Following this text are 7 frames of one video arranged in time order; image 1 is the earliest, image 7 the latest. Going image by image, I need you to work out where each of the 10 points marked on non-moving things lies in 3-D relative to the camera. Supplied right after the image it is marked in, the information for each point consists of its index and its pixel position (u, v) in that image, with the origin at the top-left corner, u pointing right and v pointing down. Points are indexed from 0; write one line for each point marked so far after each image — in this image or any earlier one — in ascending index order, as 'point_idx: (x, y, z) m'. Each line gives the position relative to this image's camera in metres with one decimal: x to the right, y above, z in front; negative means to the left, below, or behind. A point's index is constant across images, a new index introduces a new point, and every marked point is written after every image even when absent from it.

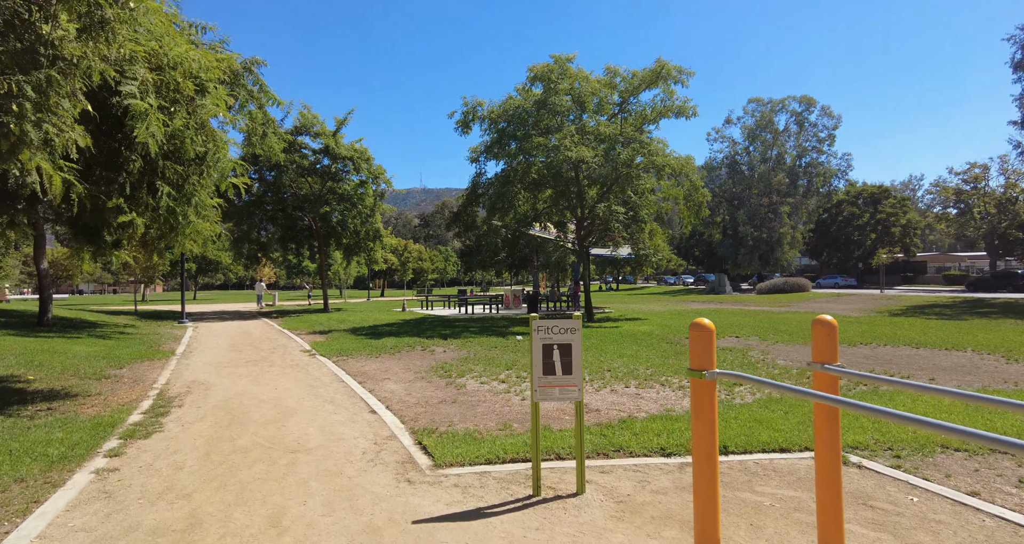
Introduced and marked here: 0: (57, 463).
0: (-4.3, -1.8, +4.8) m
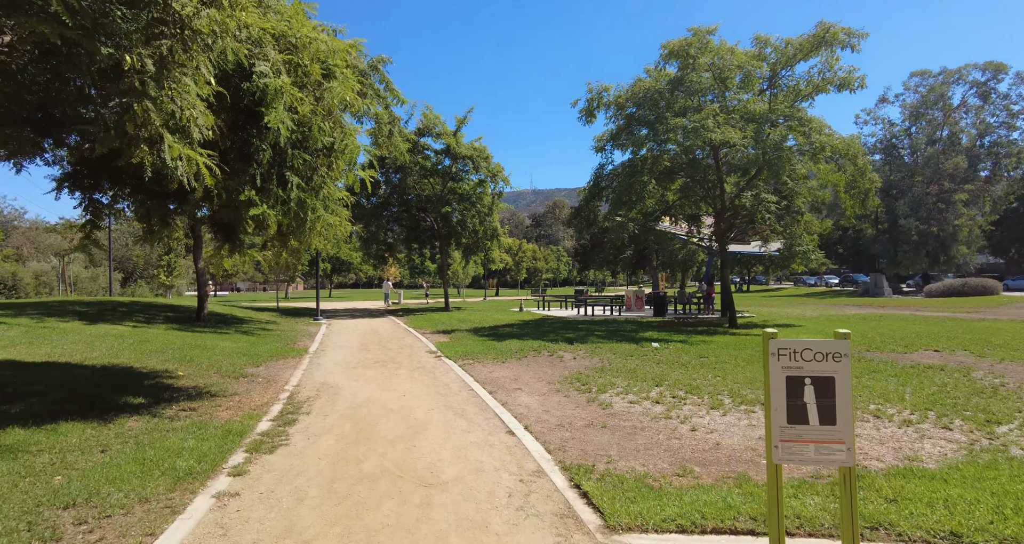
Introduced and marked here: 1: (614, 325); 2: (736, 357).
0: (-2.8, -1.8, +4.3) m
1: (+3.7, -1.9, +18.5) m
2: (+5.1, -1.9, +11.4) m
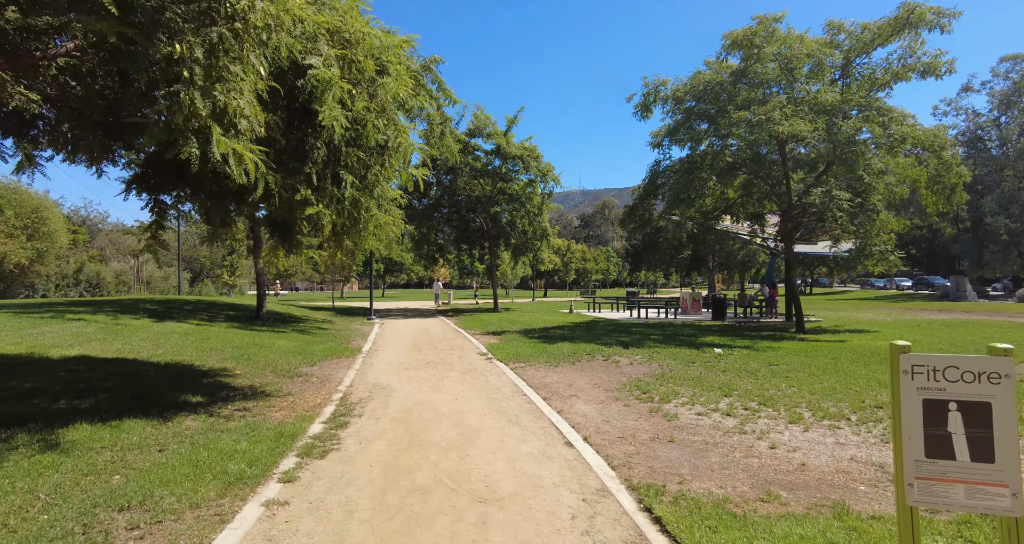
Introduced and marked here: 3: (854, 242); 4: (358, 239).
0: (-2.3, -1.8, +4.2) m
1: (+5.5, -2.0, +17.7) m
2: (+6.2, -2.0, +10.5) m
3: (+12.7, +1.1, +18.6) m
4: (-2.2, +0.4, +7.3) m
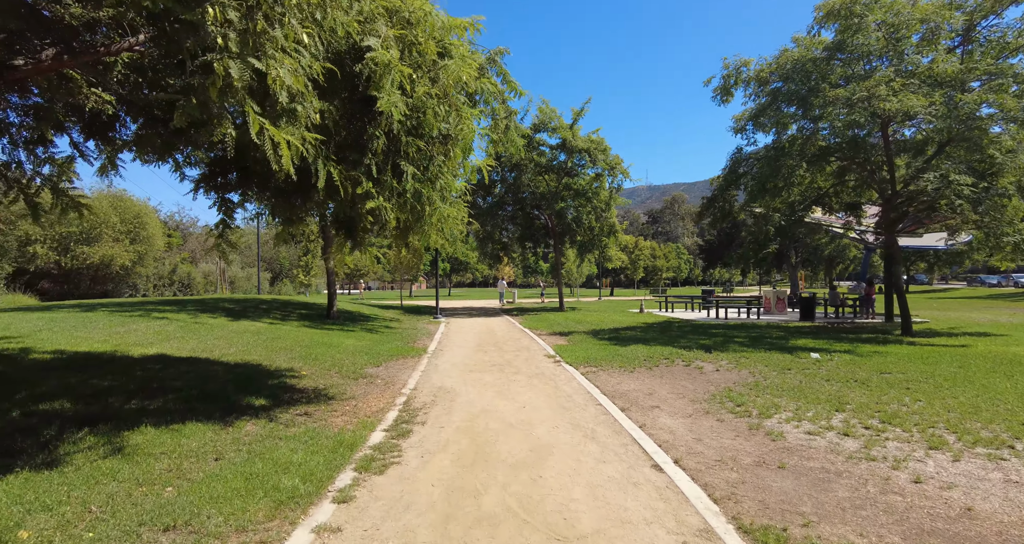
0: (-1.7, -1.7, +3.8) m
1: (+7.8, -1.9, +16.2) m
2: (+7.6, -1.8, +9.0) m
3: (+15.0, +1.3, +16.2) m
4: (-1.3, +0.5, +6.9) m
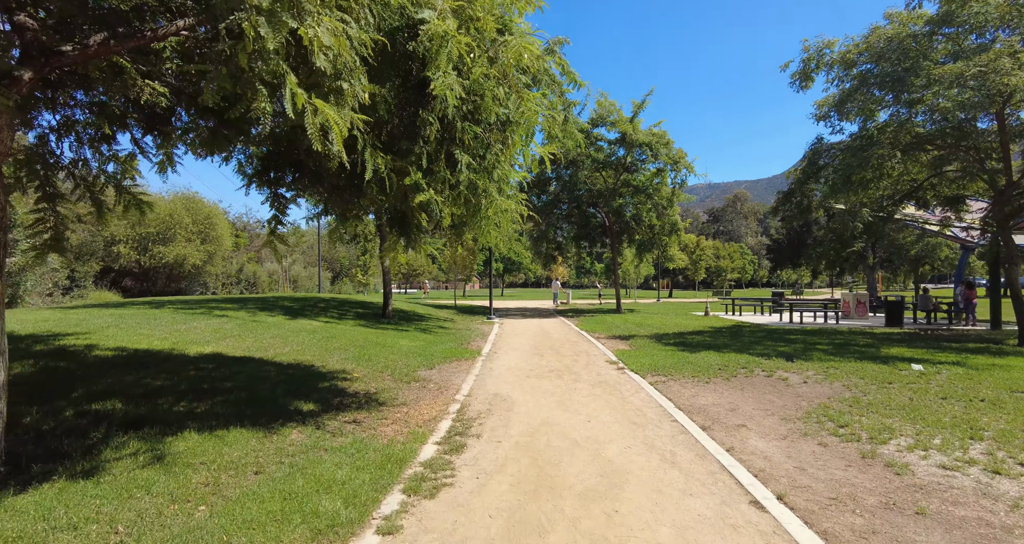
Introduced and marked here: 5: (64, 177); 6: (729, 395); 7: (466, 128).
0: (-1.2, -1.7, +3.3) m
1: (+9.5, -1.9, +14.7) m
2: (+8.5, -1.9, +7.5) m
3: (+16.7, +1.2, +13.9) m
4: (-0.5, +0.5, +6.3) m
5: (-6.7, +1.4, +7.5) m
6: (+3.3, -1.8, +7.5) m
7: (-0.5, +1.6, +5.7) m
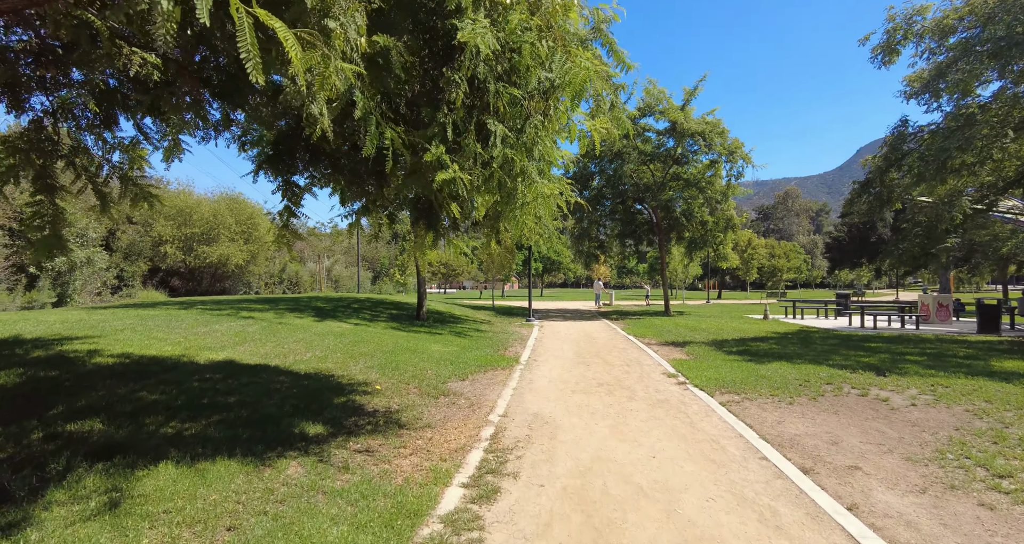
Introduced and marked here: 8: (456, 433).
0: (-1.0, -1.7, +2.3) m
1: (+10.6, -1.9, +12.8) m
2: (+9.1, -1.8, +5.7) m
3: (+17.7, +1.2, +11.5) m
4: (0.0, +0.5, +5.2) m
5: (-6.1, +1.4, +6.9) m
6: (+3.8, -1.8, +6.1) m
7: (-0.1, +1.7, +4.6) m
8: (-0.6, -1.8, +5.6) m
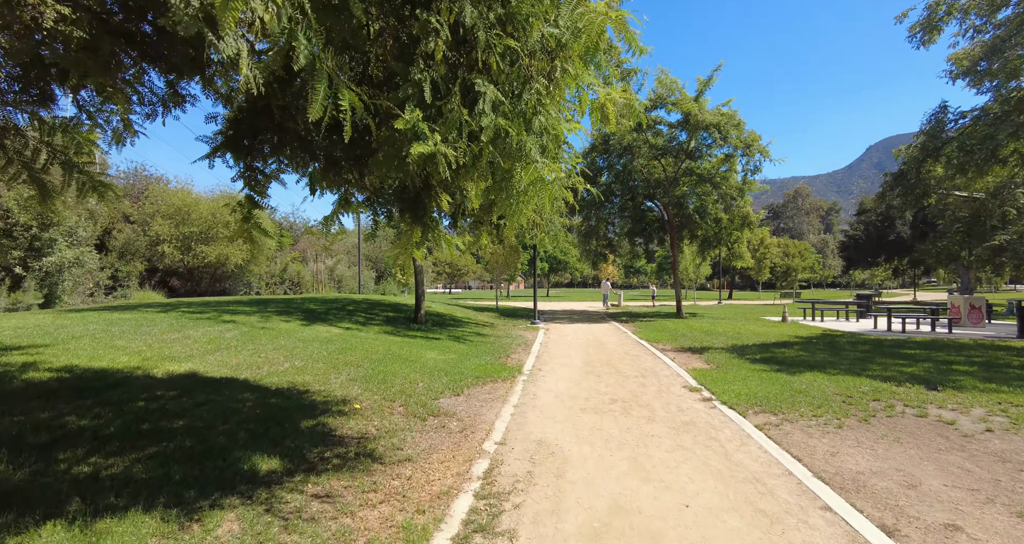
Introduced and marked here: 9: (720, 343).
0: (-1.1, -1.7, +1.3) m
1: (+10.7, -1.9, +11.7) m
2: (+9.1, -1.8, +4.6) m
3: (+17.8, +1.2, +10.3) m
4: (0.0, +0.5, +4.2) m
5: (-6.1, +1.4, +6.0) m
6: (+3.8, -1.8, +5.1) m
7: (-0.1, +1.7, +3.6) m
8: (-0.6, -1.8, +4.6) m
9: (+5.7, -1.9, +13.7) m
